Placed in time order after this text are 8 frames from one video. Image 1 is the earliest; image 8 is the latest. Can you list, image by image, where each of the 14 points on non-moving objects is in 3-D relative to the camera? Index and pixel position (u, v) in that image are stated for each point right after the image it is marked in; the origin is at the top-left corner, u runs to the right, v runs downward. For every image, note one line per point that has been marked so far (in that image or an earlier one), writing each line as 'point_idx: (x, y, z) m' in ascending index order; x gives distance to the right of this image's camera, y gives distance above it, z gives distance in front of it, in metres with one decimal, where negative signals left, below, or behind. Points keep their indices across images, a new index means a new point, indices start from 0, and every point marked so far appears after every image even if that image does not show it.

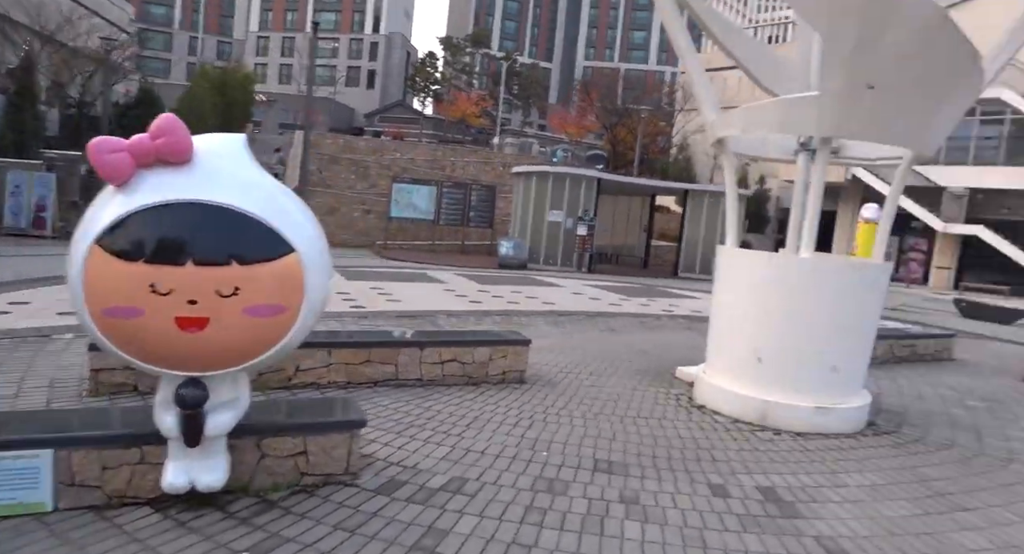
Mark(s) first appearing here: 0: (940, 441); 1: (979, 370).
0: (+4.9, -1.8, +7.3) m
1: (+8.0, -1.6, +11.4) m
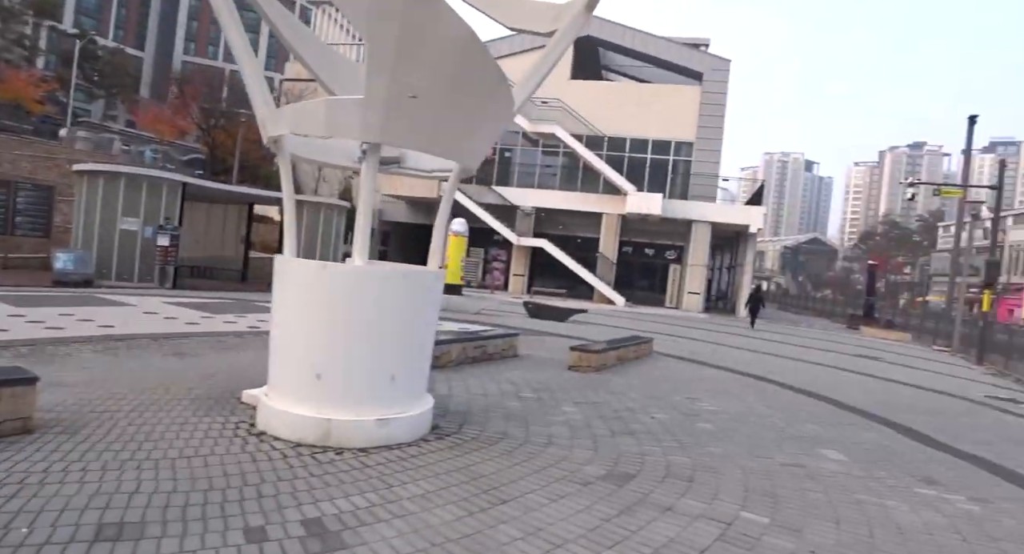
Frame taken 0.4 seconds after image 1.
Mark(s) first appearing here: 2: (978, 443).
0: (0.0, -1.8, +7.6) m
1: (+0.5, -1.7, +12.8) m
2: (+6.2, -2.2, +8.9) m
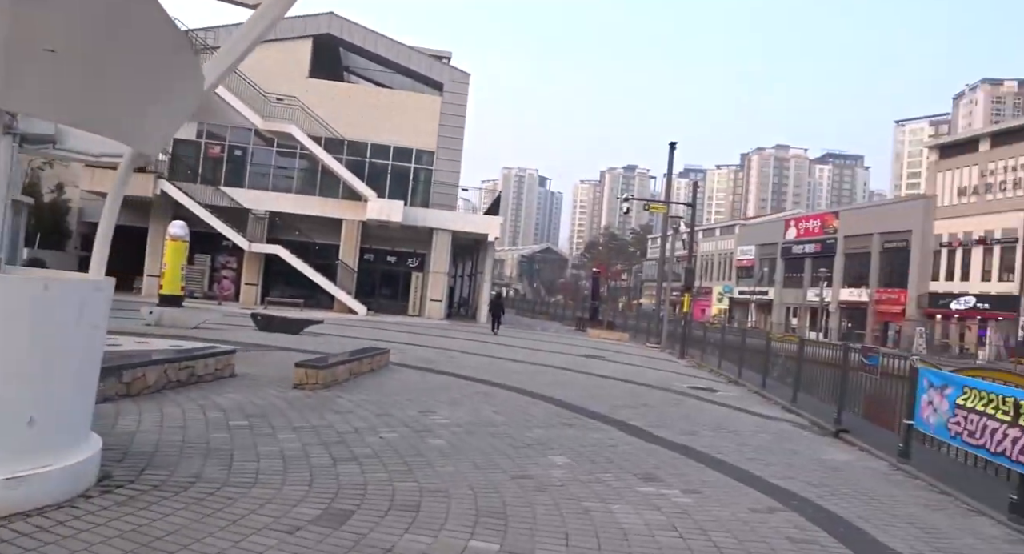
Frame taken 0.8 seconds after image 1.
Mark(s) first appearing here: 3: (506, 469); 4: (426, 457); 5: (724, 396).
0: (-2.9, -1.9, +6.2) m
1: (-4.3, -1.8, +11.2) m
2: (+2.5, -2.3, +9.6) m
3: (-0.1, -1.9, +6.7) m
4: (-0.9, -1.9, +7.0) m
5: (+4.6, -2.6, +14.5) m
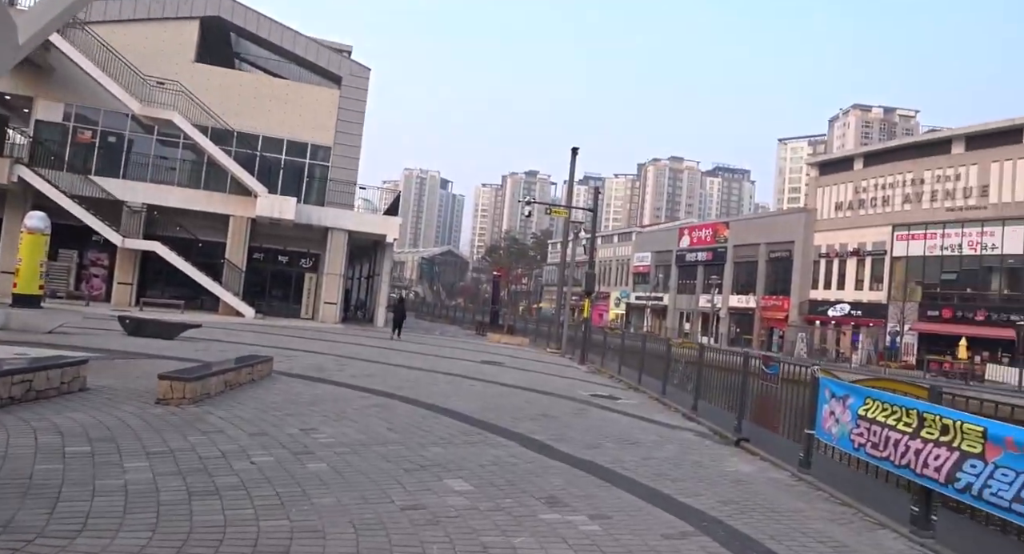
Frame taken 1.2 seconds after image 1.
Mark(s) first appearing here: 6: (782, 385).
0: (-3.8, -1.9, +5.0) m
1: (-5.8, -1.8, +9.7) m
2: (+1.0, -2.3, +9.1) m
3: (-1.0, -2.0, +5.9) m
4: (-1.9, -1.9, +6.1) m
5: (+2.4, -2.8, +14.3) m
6: (+4.1, -1.6, +10.1) m
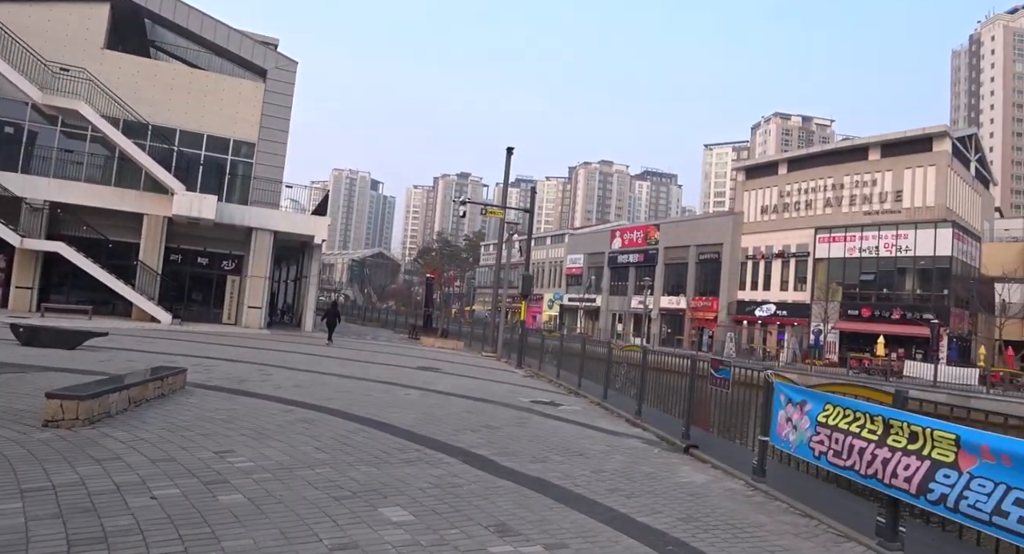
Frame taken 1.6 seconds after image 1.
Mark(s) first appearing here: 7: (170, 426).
0: (-4.1, -1.9, +3.9) m
1: (-6.6, -1.8, +8.4) m
2: (+0.3, -2.4, +8.5) m
3: (-1.5, -2.0, +5.1) m
4: (-2.3, -1.9, +5.2) m
5: (+1.2, -2.8, +13.8) m
6: (+3.3, -1.7, +9.8) m
7: (-4.3, -1.9, +8.4) m
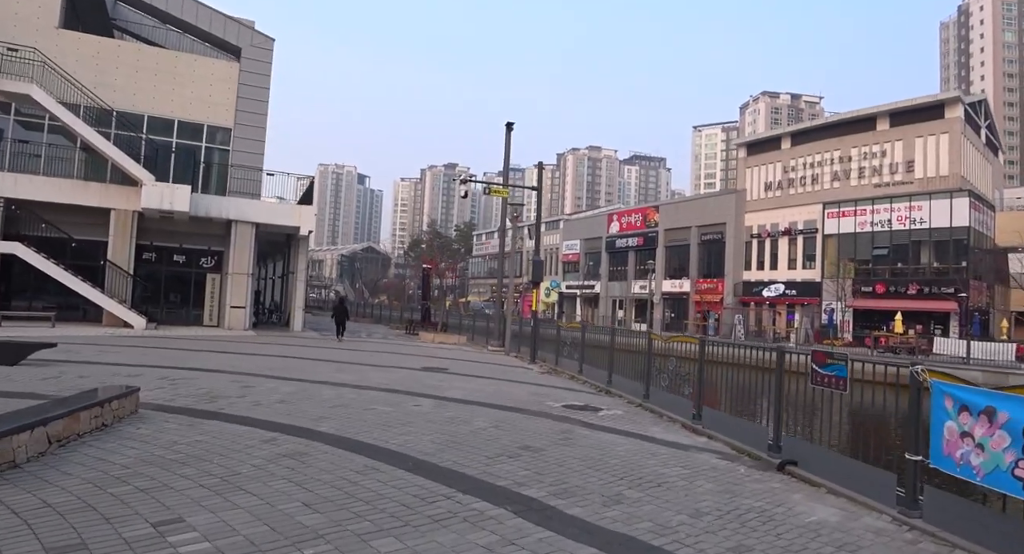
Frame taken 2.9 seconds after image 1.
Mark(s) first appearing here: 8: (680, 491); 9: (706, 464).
0: (-3.4, -1.9, +1.5) m
1: (-6.0, -1.8, +6.0) m
2: (+0.9, -2.1, +6.2) m
3: (-0.8, -1.9, +2.8) m
4: (-1.7, -1.8, +2.8) m
5: (+1.7, -2.4, +11.5) m
6: (+3.8, -1.3, +7.6) m
7: (-3.7, -1.8, +6.0) m
8: (+1.7, -2.2, +7.0) m
9: (+2.5, -2.4, +8.5) m
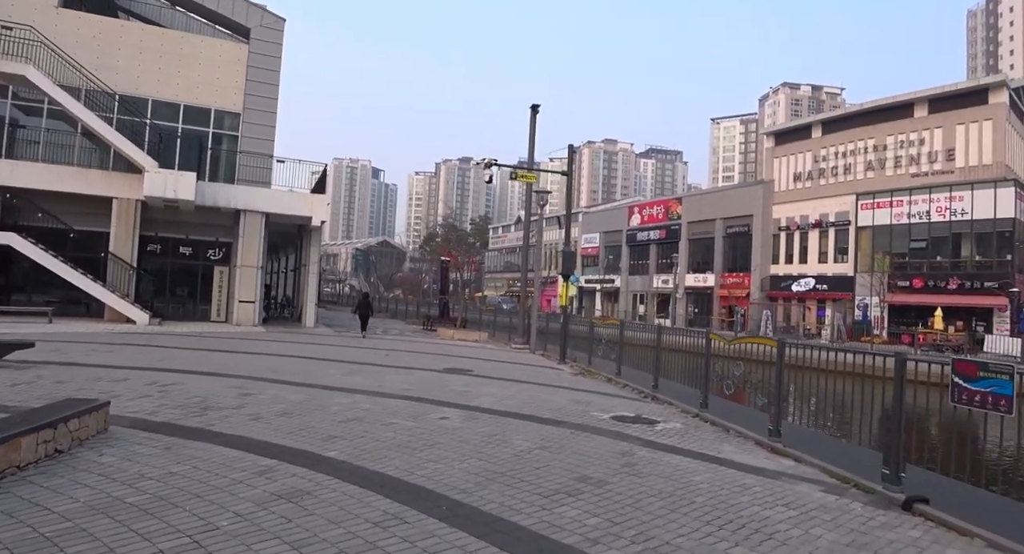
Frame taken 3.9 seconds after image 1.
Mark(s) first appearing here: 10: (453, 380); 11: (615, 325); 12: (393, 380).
0: (-3.0, -1.8, -0.1) m
1: (-5.5, -1.7, +4.4) m
2: (+1.4, -2.0, +4.5) m
3: (-0.4, -1.8, +1.1) m
4: (-1.3, -1.8, +1.2) m
5: (+2.3, -2.3, +9.8) m
6: (+4.4, -1.2, +5.8) m
7: (-3.2, -1.7, +4.4) m
8: (+2.3, -2.1, +5.3) m
9: (+3.0, -2.3, +6.8) m
10: (-1.2, -2.1, +13.8) m
11: (+2.6, -1.2, +16.9) m
12: (-2.4, -2.0, +13.1) m
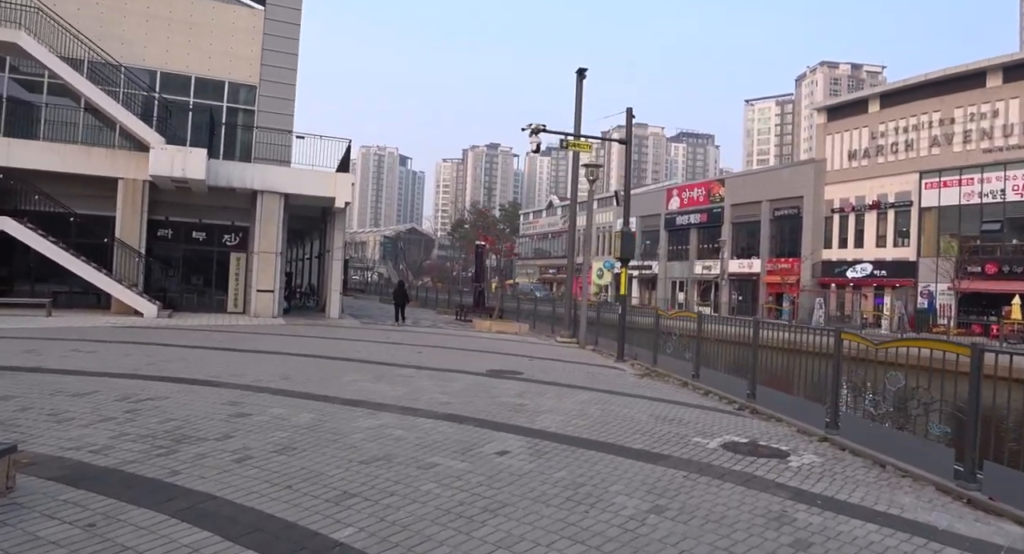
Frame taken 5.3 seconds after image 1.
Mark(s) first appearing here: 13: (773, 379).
0: (-2.5, -1.8, -2.5) m
1: (-4.8, -1.7, +2.1) m
2: (+2.1, -1.9, +1.9) m
3: (+0.2, -1.8, -1.4) m
4: (-0.7, -1.7, -1.3) m
5: (+3.2, -2.1, +7.2) m
6: (+5.1, -1.0, +3.0) m
7: (-2.6, -1.6, +2.0) m
8: (+3.0, -2.0, +2.6) m
9: (+3.8, -2.1, +4.1) m
10: (-0.2, -1.9, +11.3) m
11: (+3.8, -0.9, +14.2) m
12: (-1.4, -1.8, +10.6) m
13: (+4.3, -1.7, +10.9) m
